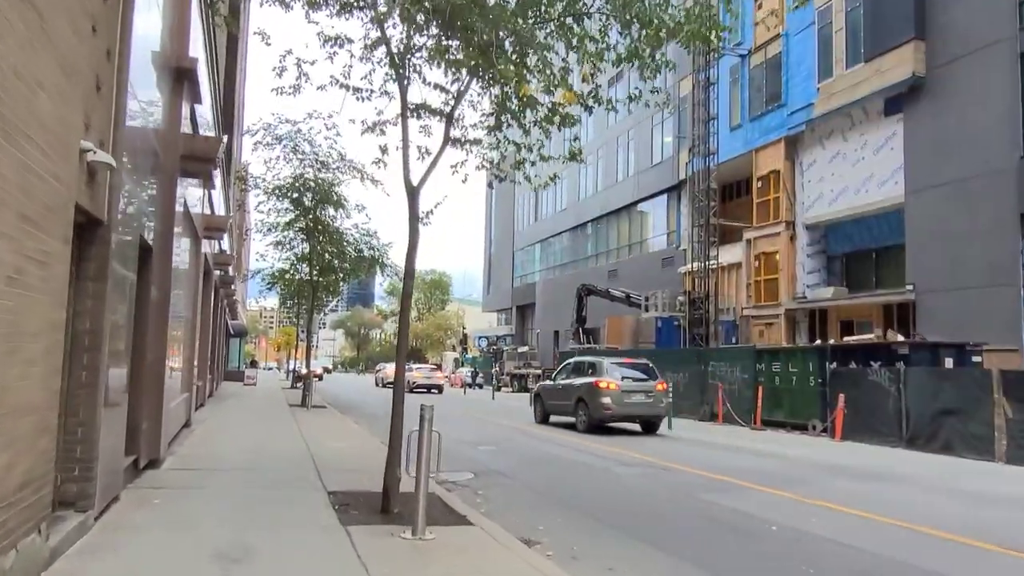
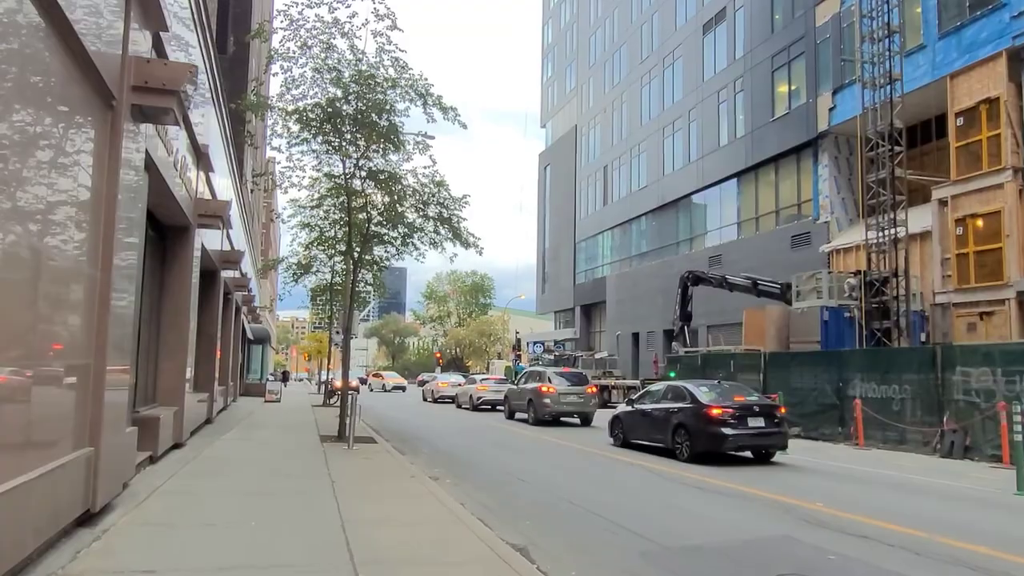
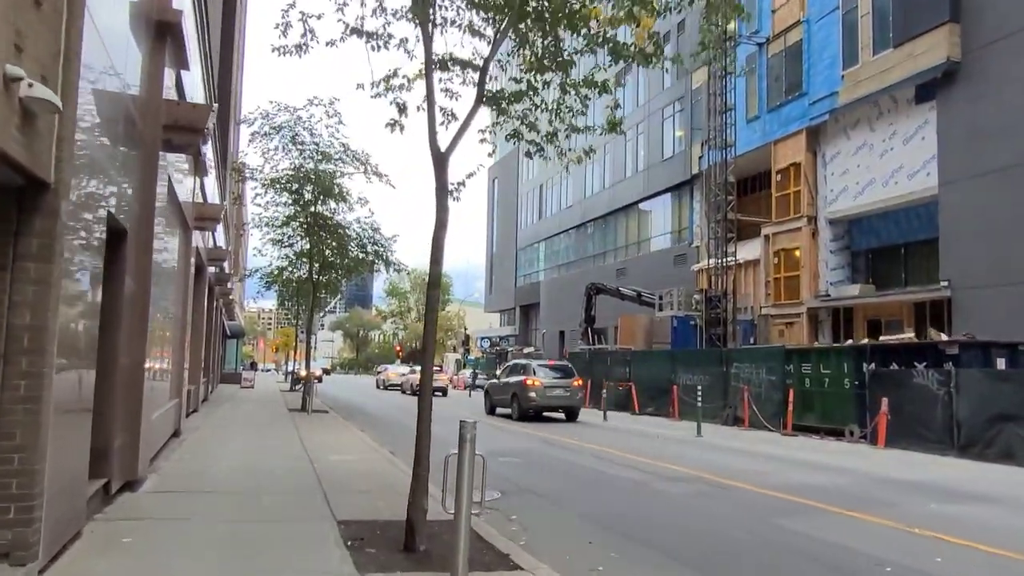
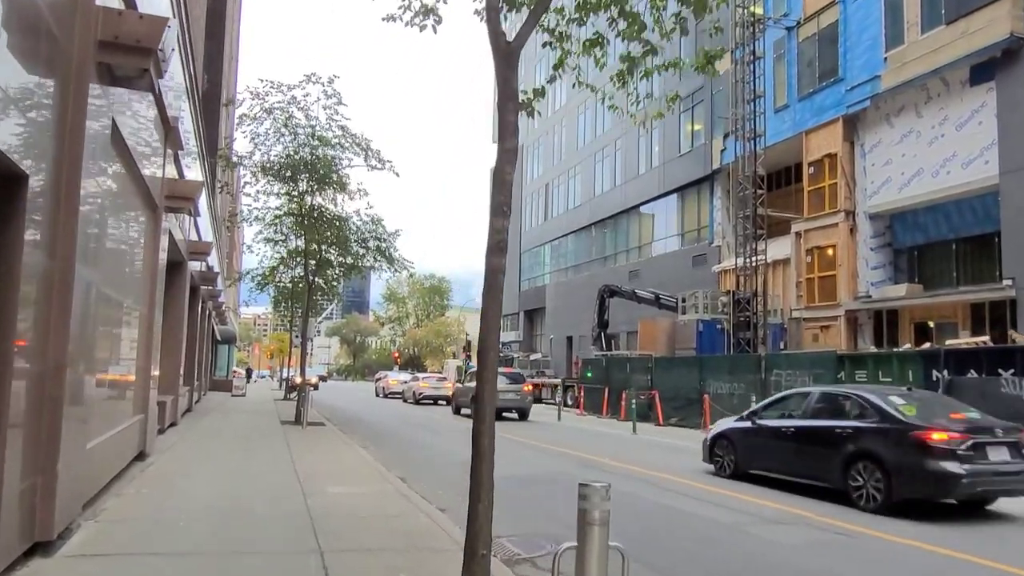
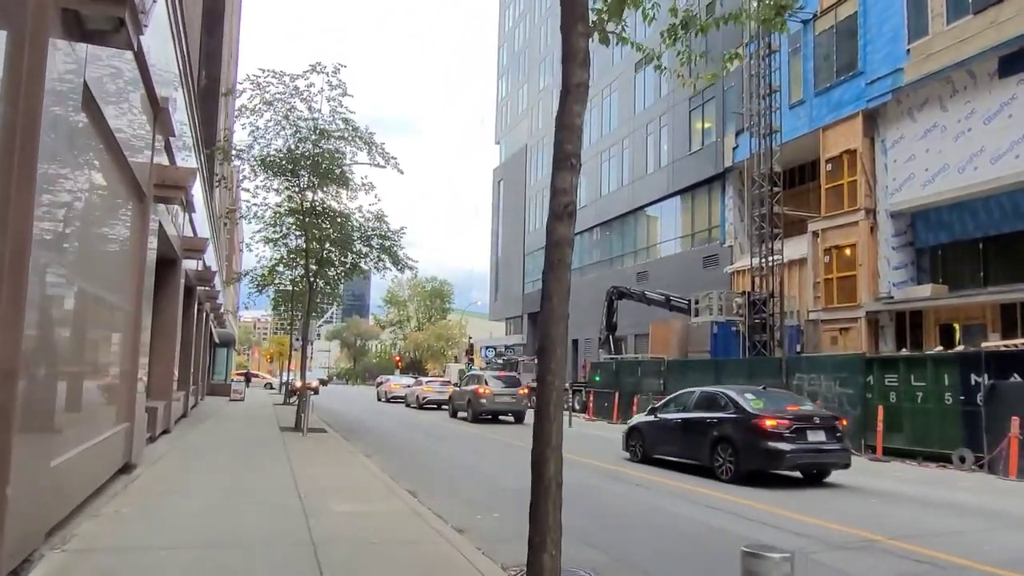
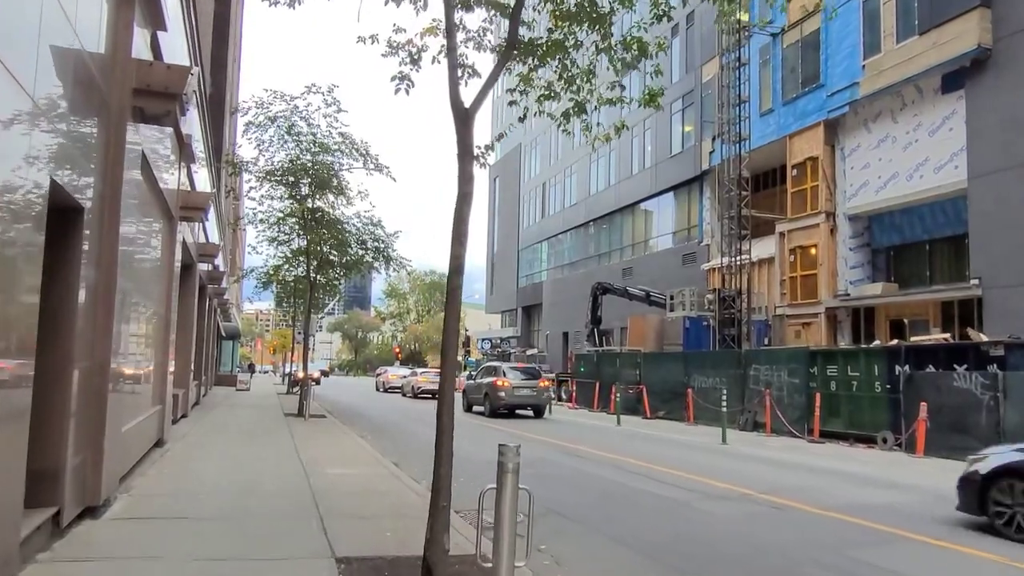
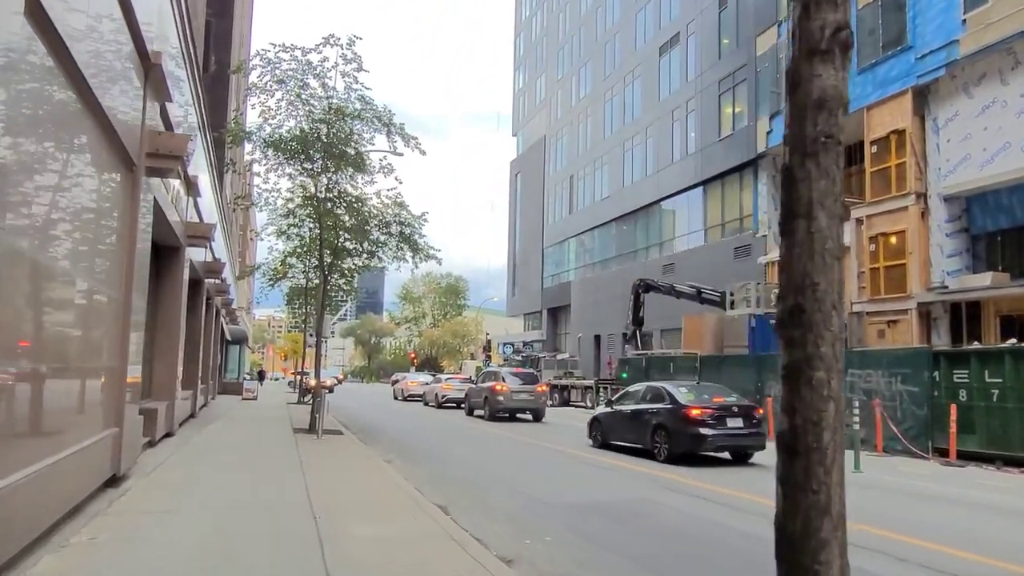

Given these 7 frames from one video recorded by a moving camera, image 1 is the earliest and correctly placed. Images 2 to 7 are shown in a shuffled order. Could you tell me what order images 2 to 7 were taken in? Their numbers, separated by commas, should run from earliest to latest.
3, 6, 4, 5, 7, 2
